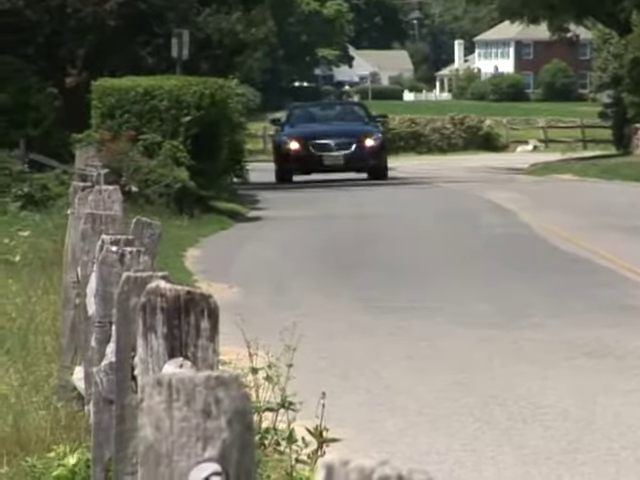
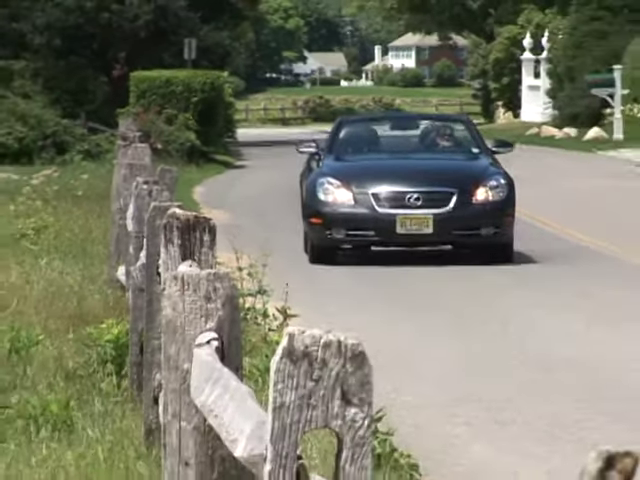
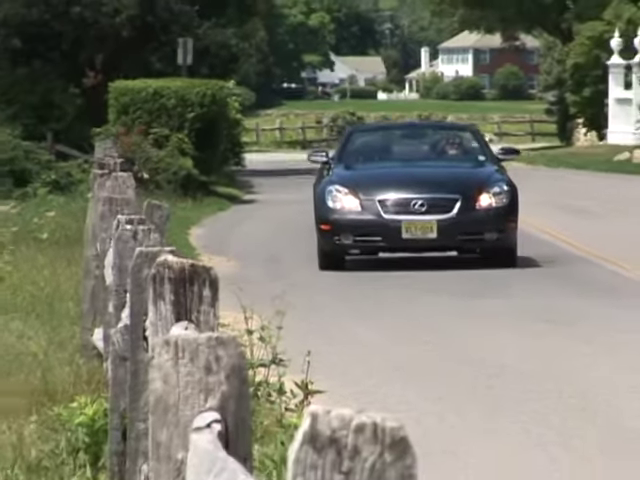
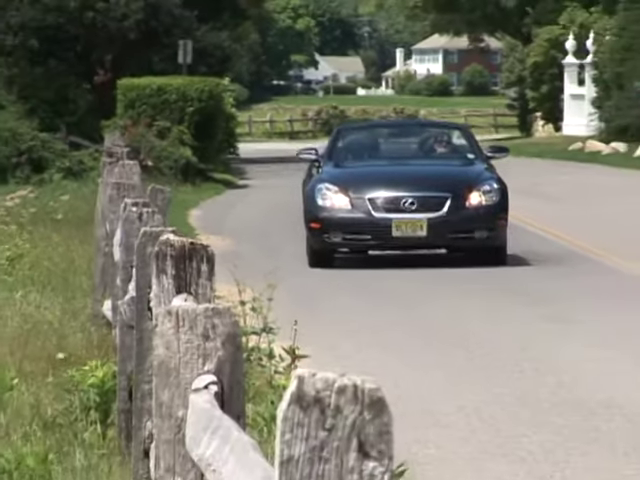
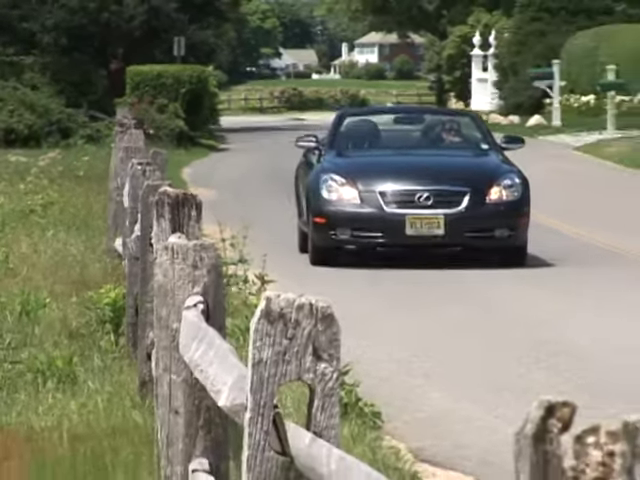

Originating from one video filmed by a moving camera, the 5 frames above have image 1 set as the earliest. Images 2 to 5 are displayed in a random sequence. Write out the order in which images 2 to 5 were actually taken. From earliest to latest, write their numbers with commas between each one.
3, 4, 2, 5
